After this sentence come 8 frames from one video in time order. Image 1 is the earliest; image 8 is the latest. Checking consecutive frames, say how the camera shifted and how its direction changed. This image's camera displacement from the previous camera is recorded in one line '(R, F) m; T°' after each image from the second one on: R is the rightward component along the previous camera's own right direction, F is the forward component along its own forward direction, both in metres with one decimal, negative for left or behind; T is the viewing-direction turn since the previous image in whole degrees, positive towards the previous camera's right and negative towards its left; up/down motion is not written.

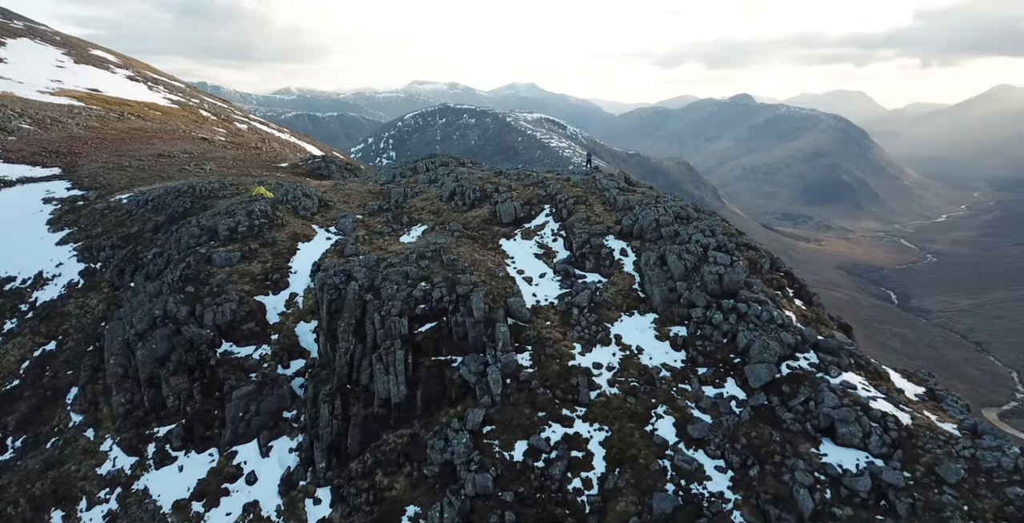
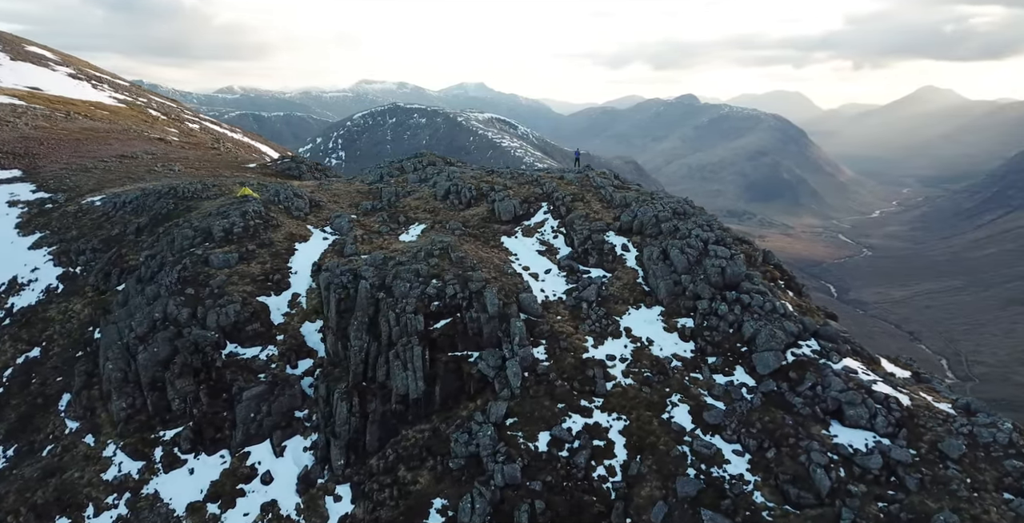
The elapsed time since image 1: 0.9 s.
(-2.9, -0.5) m; +3°
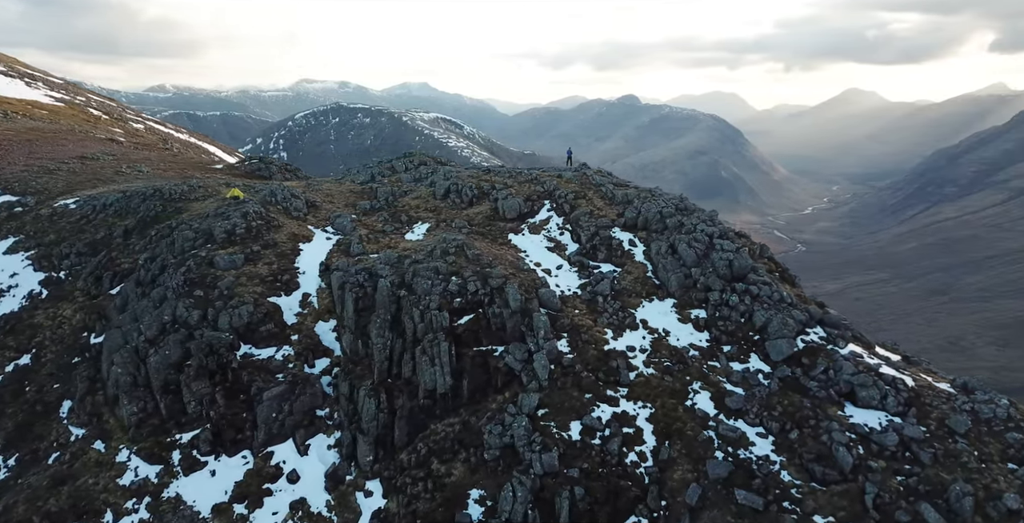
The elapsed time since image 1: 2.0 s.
(-3.6, -0.6) m; +3°
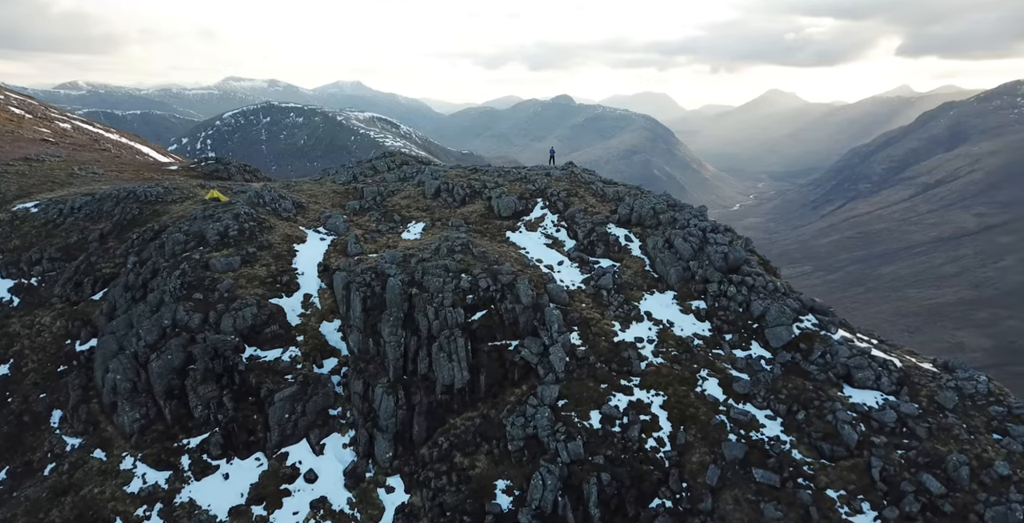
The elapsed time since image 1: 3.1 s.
(-3.4, -0.6) m; +4°
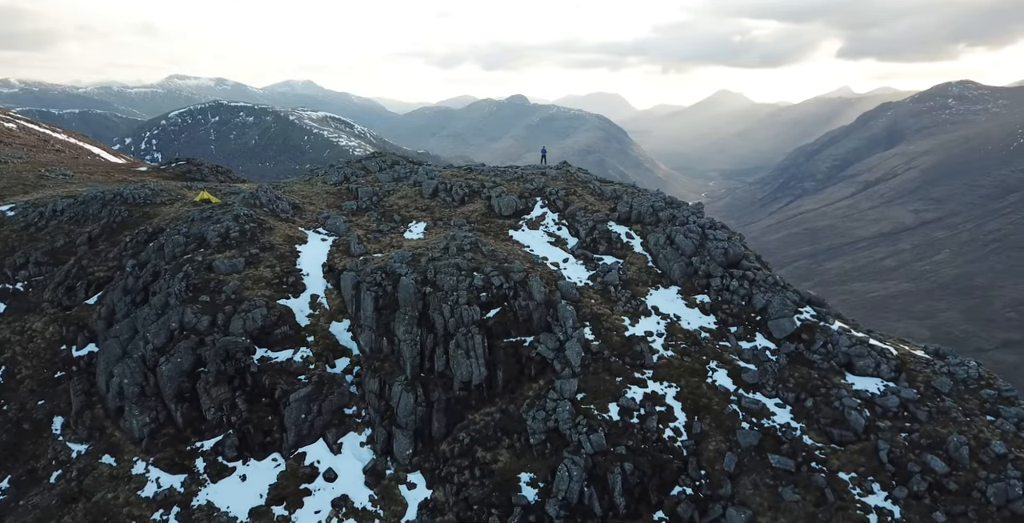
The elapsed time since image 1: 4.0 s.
(-2.7, -0.6) m; +2°
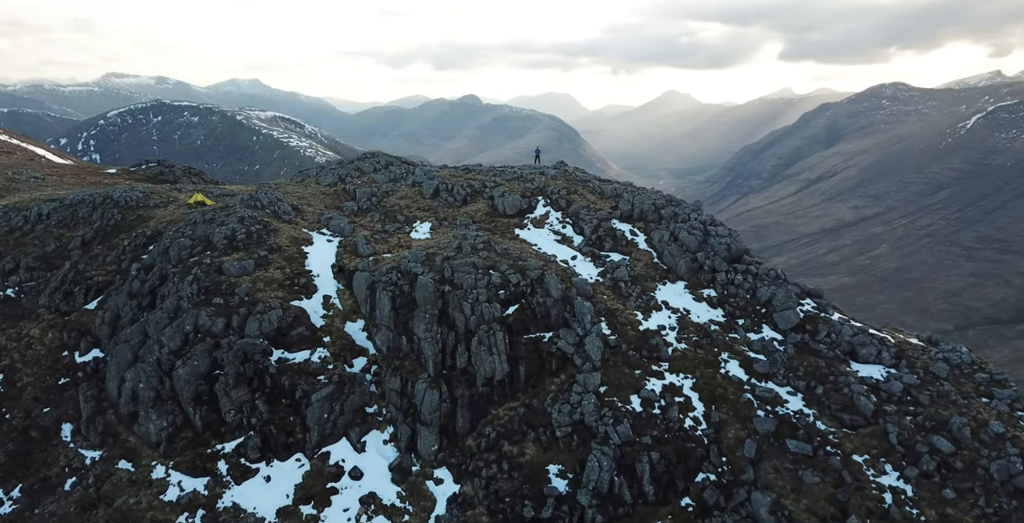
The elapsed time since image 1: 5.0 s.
(-3.1, -0.7) m; +2°
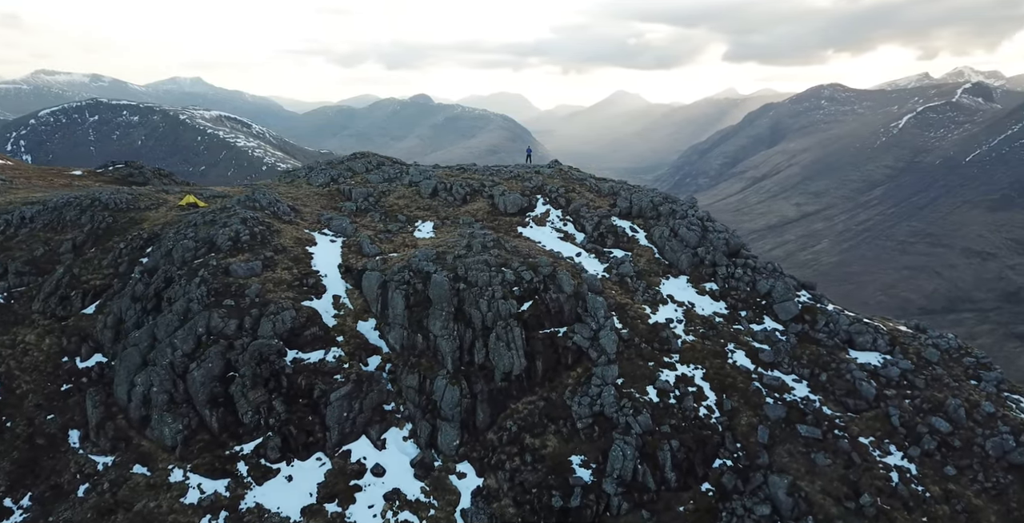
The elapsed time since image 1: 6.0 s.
(-2.8, -0.8) m; +2°
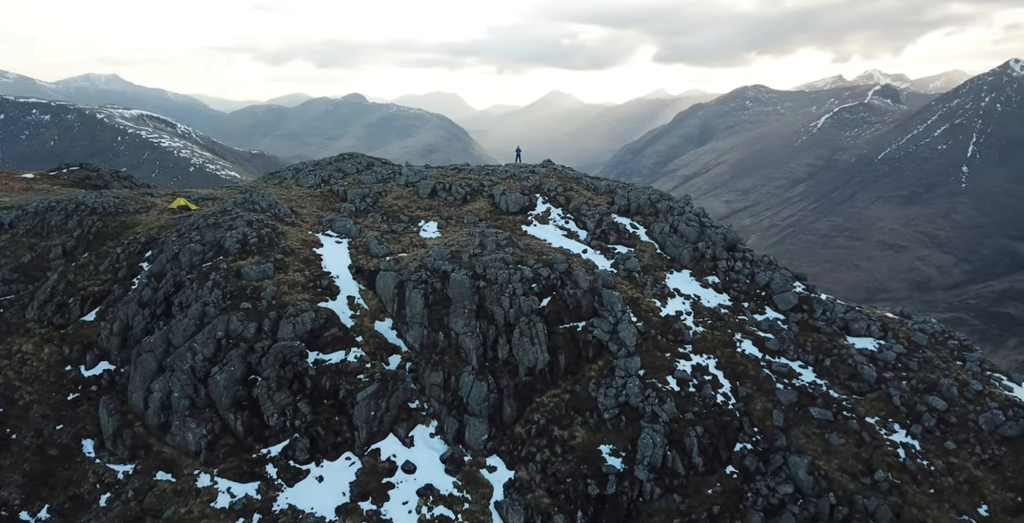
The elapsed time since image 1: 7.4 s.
(-3.9, -1.0) m; +3°
